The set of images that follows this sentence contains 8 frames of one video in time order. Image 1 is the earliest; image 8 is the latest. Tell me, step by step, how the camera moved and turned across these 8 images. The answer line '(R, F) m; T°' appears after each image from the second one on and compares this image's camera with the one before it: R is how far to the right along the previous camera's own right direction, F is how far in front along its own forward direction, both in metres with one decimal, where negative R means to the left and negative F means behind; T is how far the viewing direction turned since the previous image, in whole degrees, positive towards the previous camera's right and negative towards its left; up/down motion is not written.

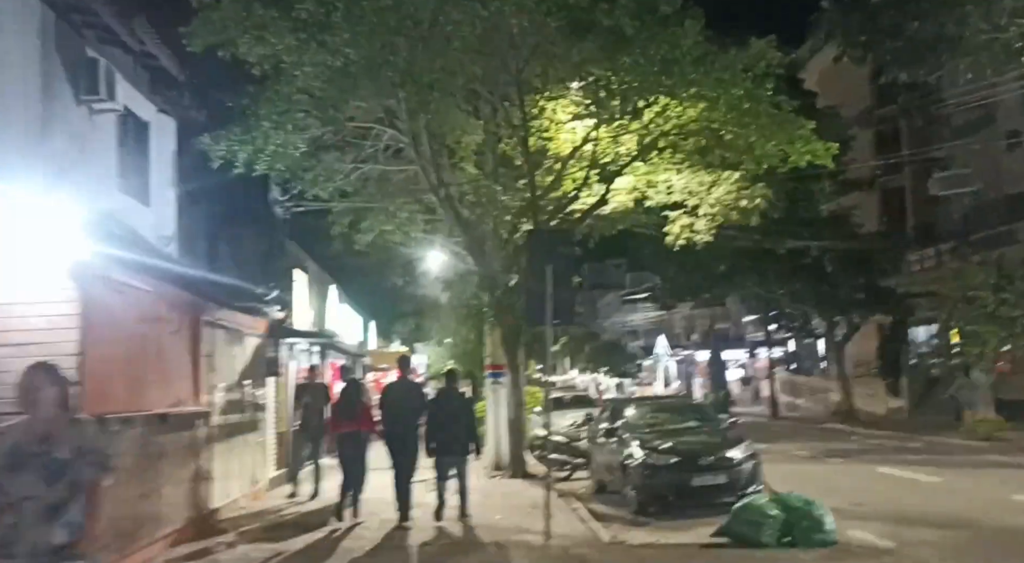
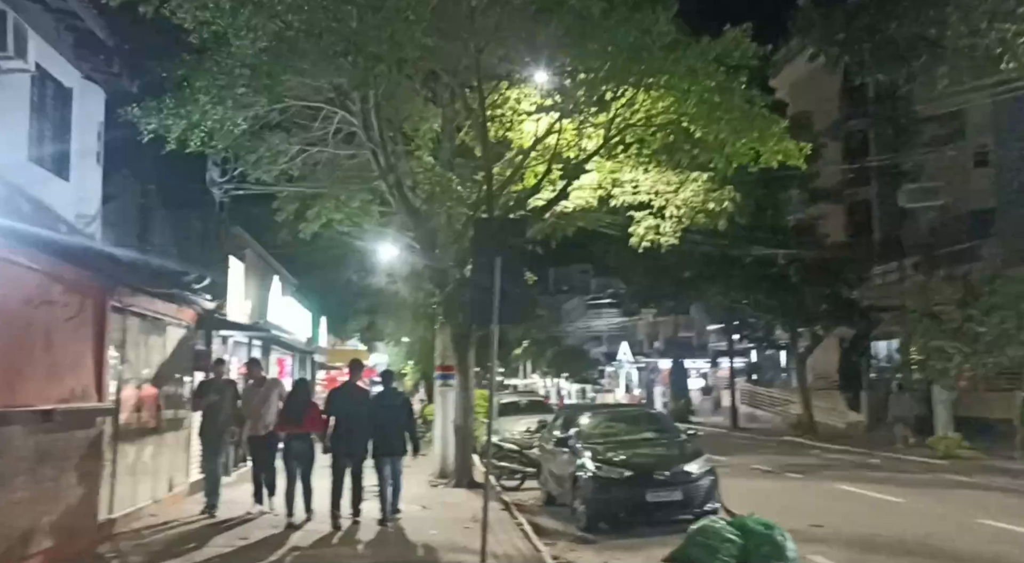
(+0.2, +0.9) m; +2°
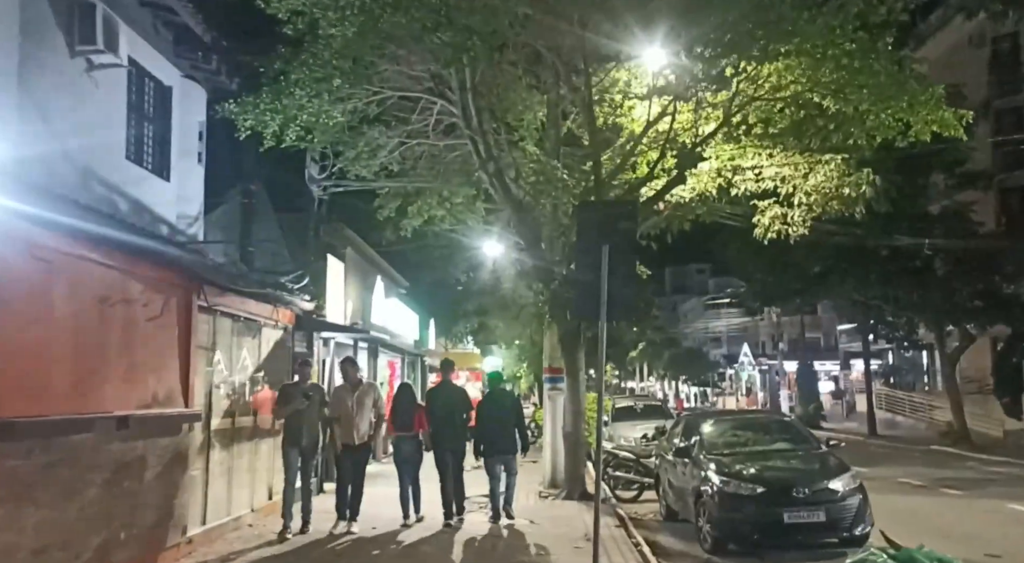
(0.0, +1.0) m; -7°
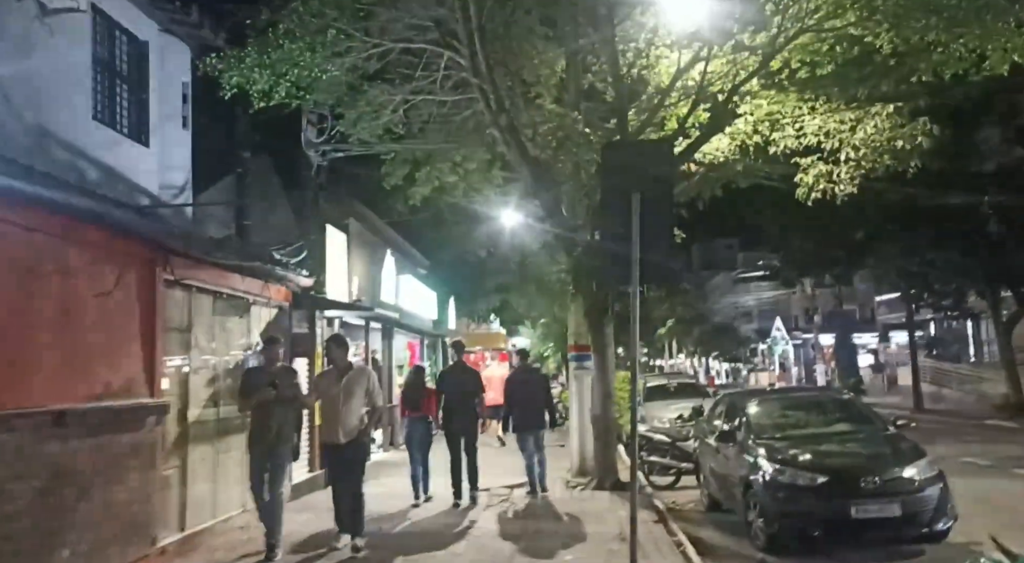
(+0.1, +1.3) m; -2°
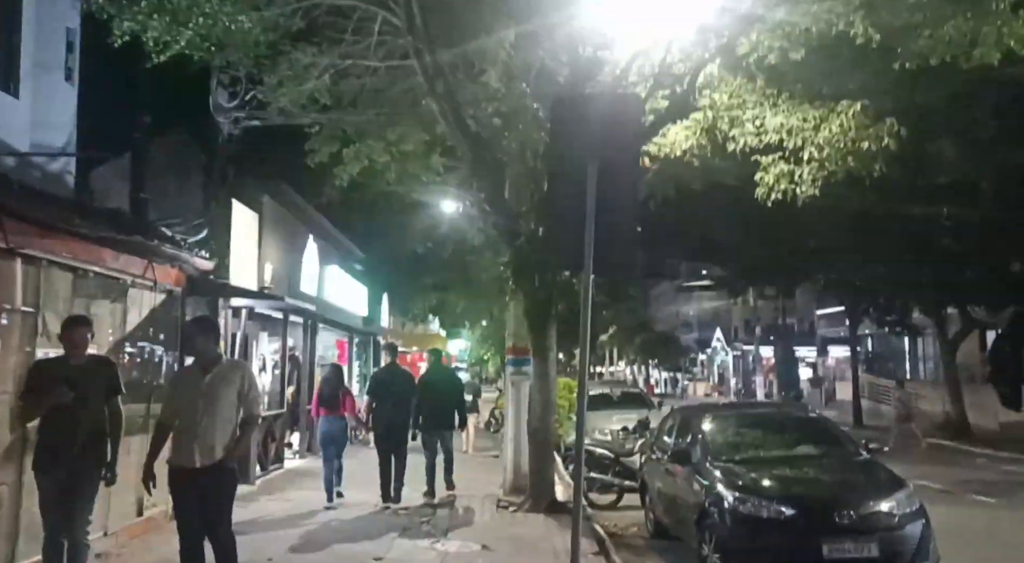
(+0.1, +1.3) m; +4°
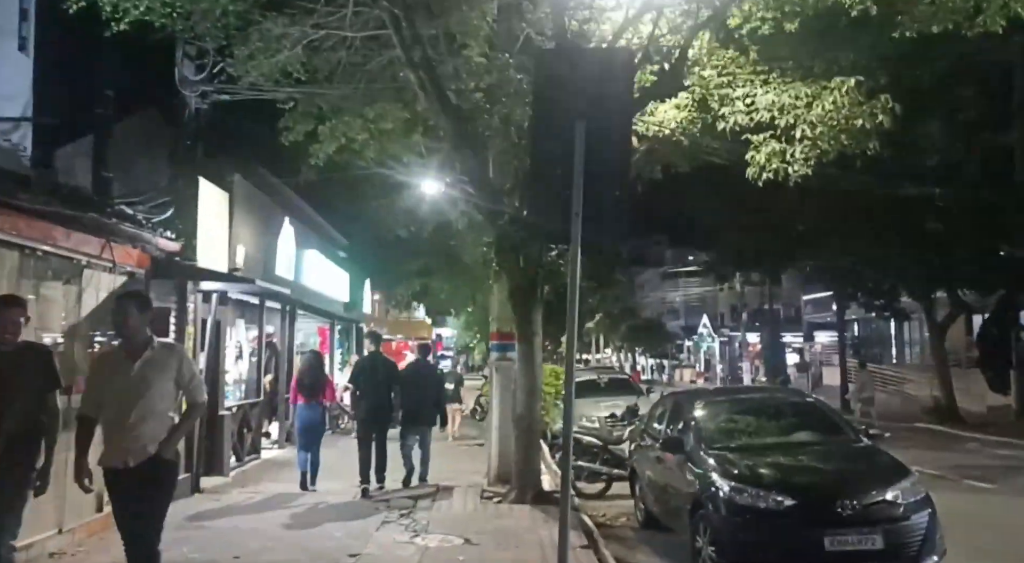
(0.0, +0.5) m; +1°
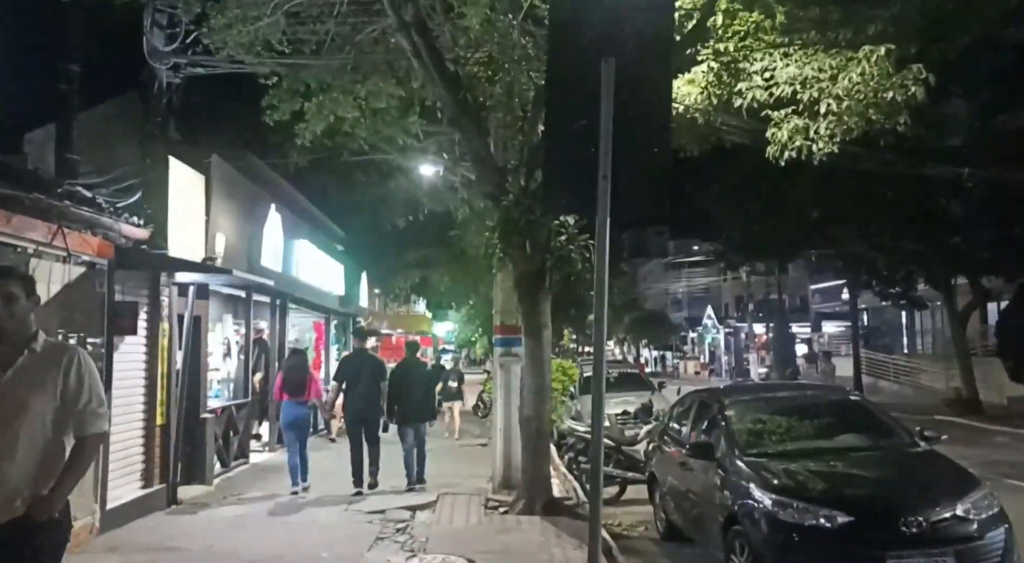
(0.0, +0.9) m; 0°
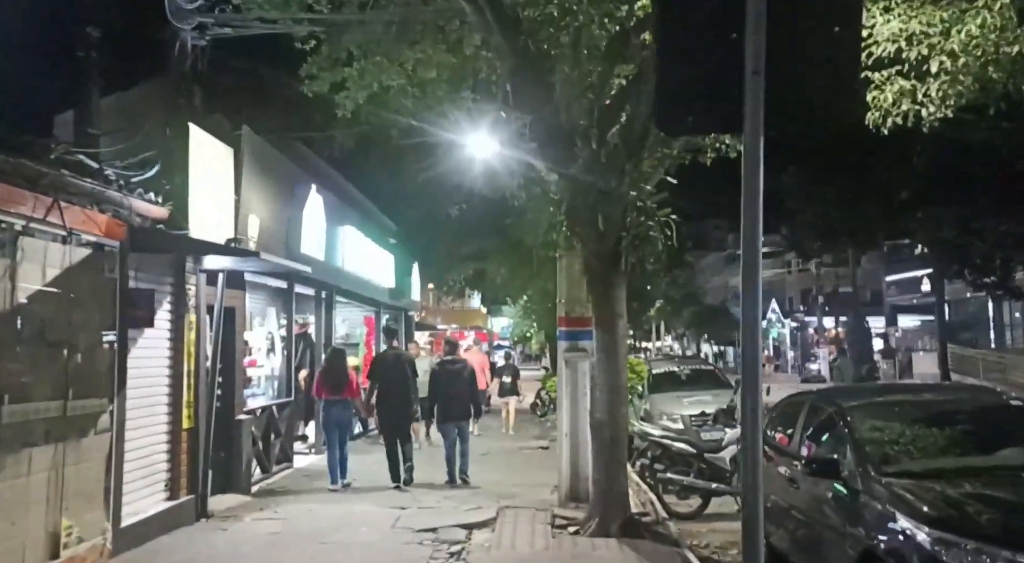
(-0.1, +1.2) m; -4°
